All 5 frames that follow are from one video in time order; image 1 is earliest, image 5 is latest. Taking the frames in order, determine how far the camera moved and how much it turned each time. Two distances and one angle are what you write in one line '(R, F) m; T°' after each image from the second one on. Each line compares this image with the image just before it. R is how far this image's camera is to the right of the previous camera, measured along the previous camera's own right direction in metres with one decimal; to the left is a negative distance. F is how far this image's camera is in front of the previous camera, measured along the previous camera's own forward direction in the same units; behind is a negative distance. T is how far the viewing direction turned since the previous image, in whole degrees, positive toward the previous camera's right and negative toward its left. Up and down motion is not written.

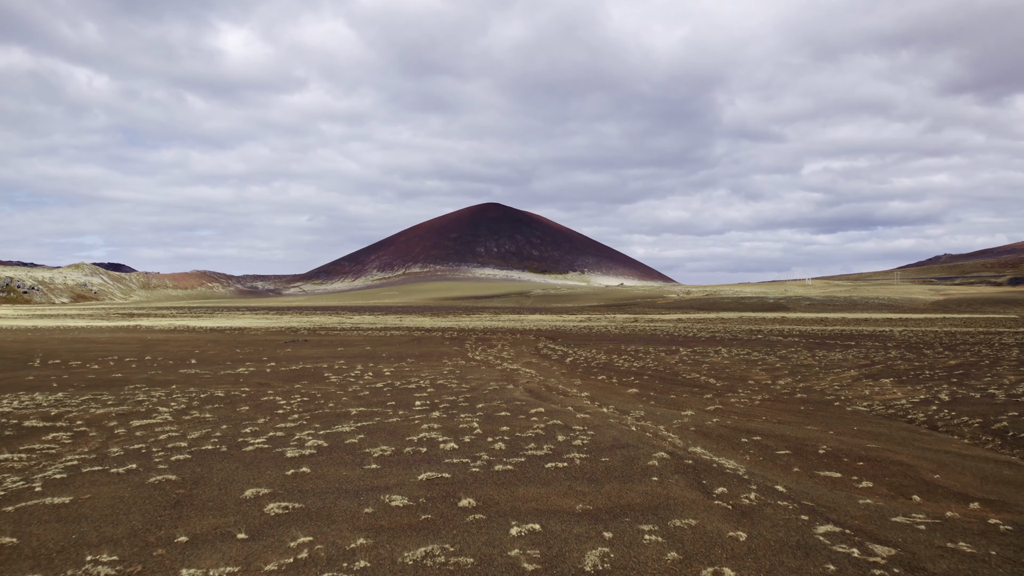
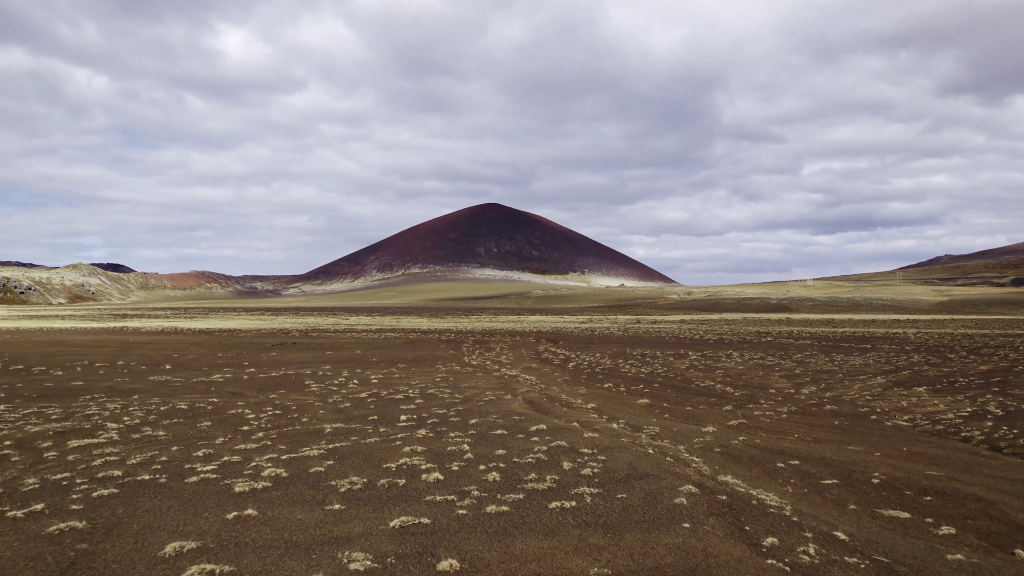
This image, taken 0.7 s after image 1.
(0.0, +1.4) m; 0°
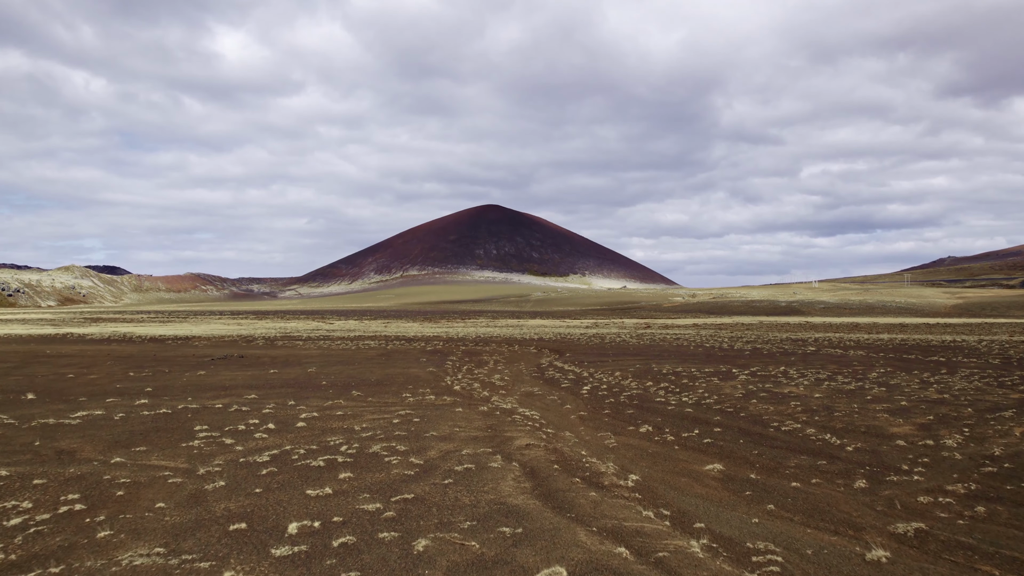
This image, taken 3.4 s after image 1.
(+0.1, +5.3) m; 0°
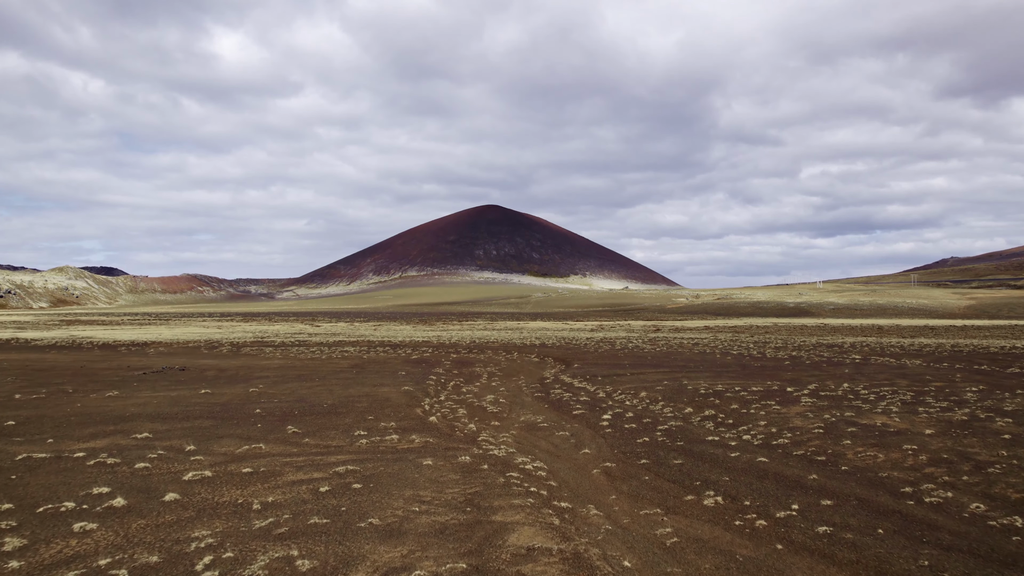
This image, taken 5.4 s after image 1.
(+0.1, +4.1) m; 0°
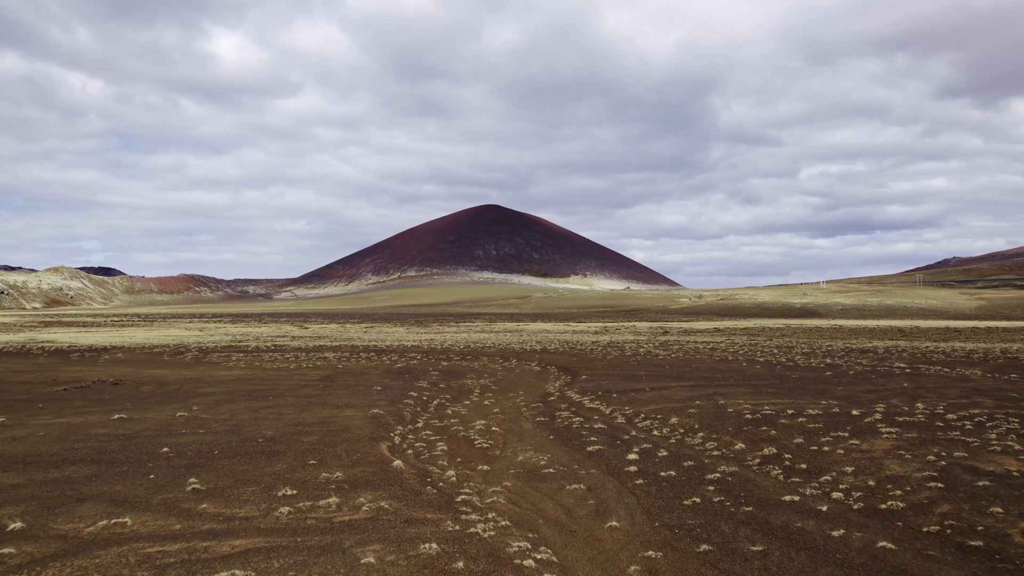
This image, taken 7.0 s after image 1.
(+0.1, +3.2) m; 0°
